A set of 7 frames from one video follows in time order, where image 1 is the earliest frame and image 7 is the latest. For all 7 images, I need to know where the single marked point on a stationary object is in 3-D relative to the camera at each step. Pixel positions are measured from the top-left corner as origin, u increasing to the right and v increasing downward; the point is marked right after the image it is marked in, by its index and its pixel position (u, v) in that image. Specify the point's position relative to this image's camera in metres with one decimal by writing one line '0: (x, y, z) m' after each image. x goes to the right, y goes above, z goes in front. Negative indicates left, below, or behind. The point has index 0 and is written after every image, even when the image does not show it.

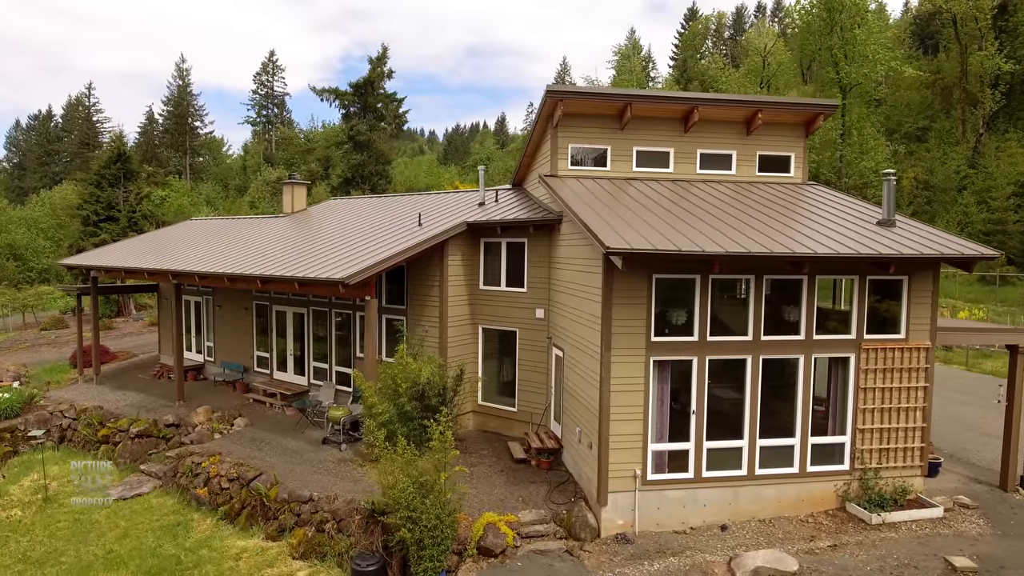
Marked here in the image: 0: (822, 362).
0: (+4.6, -1.1, +9.6) m
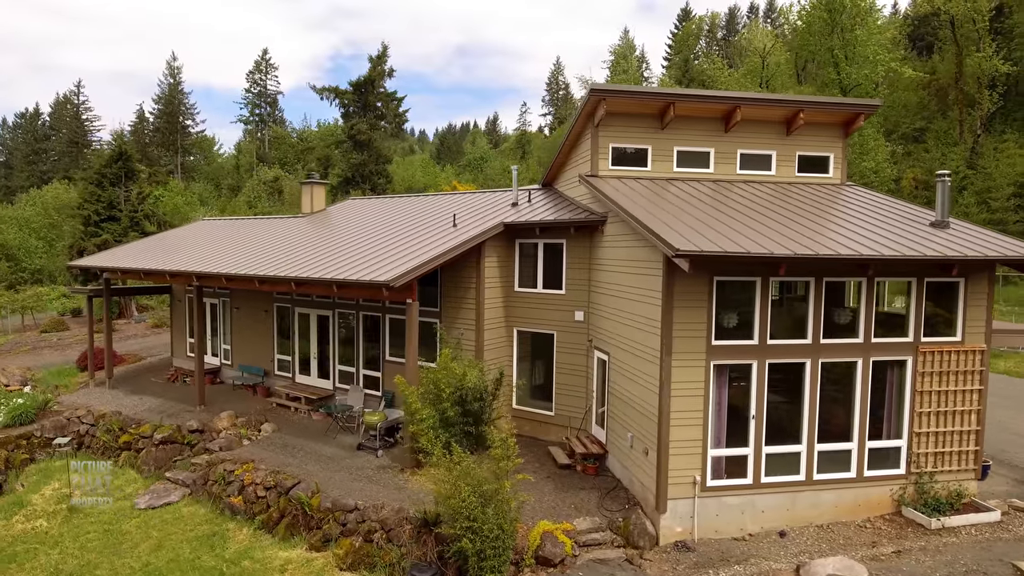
0: (+5.4, -1.1, +9.4) m
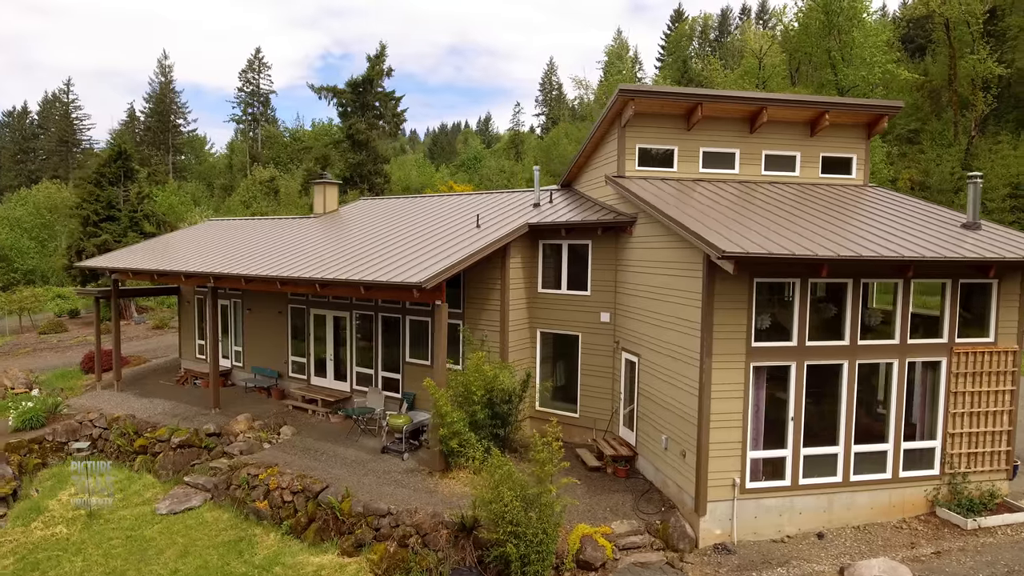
0: (+5.9, -1.2, +9.5) m
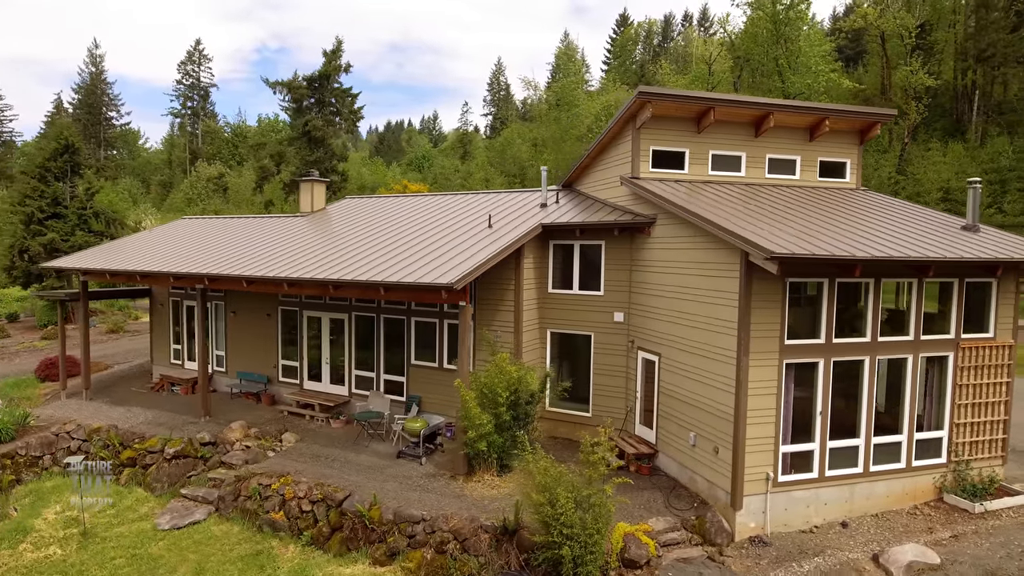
0: (+6.4, -1.1, +10.0) m
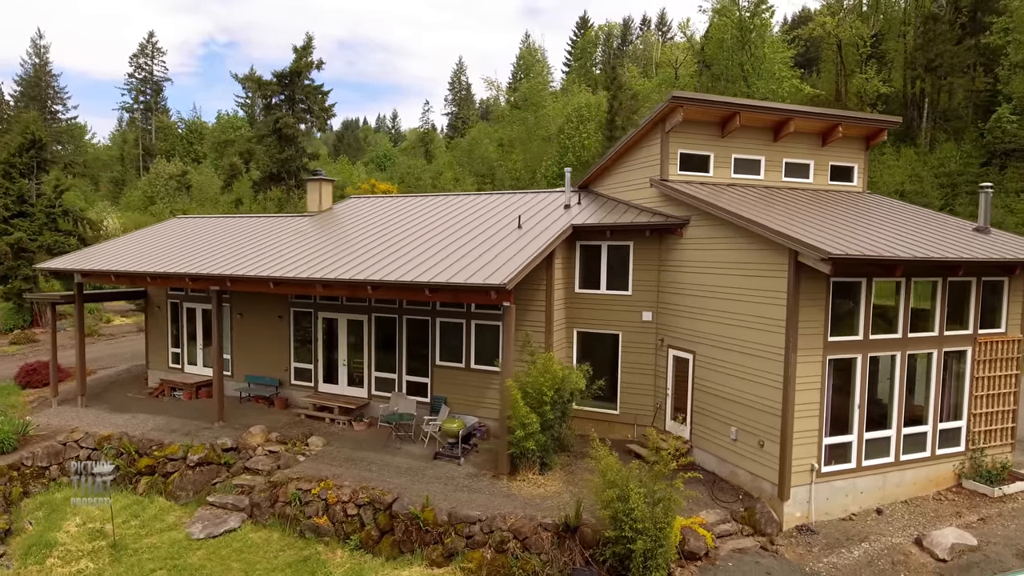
0: (+7.1, -1.1, +10.6) m
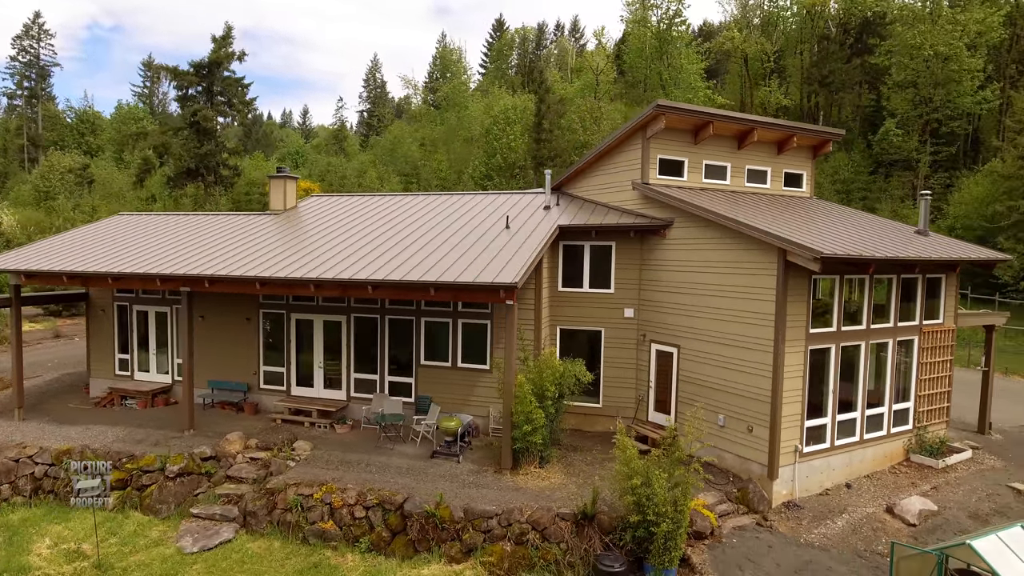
0: (+7.1, -1.0, +11.9) m
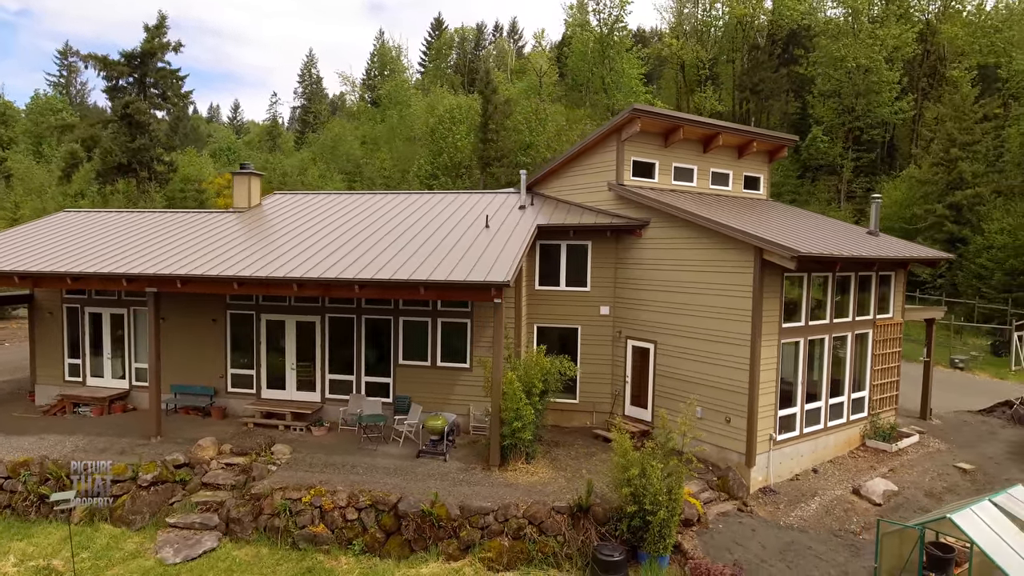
0: (+6.8, -1.0, +12.7) m
